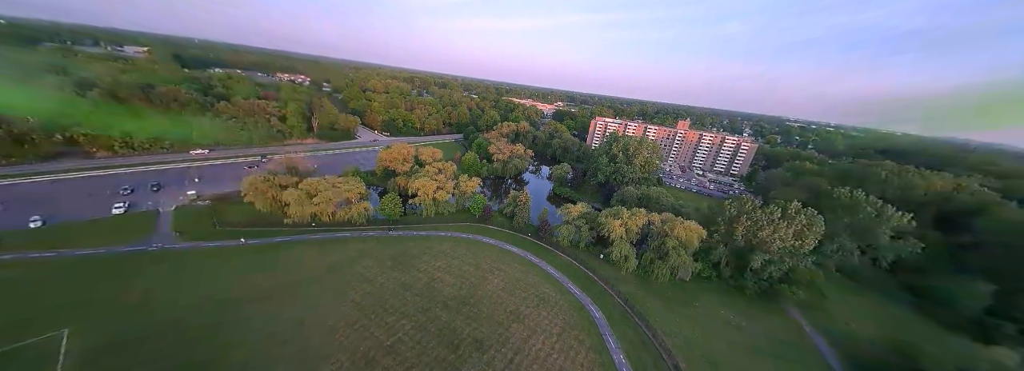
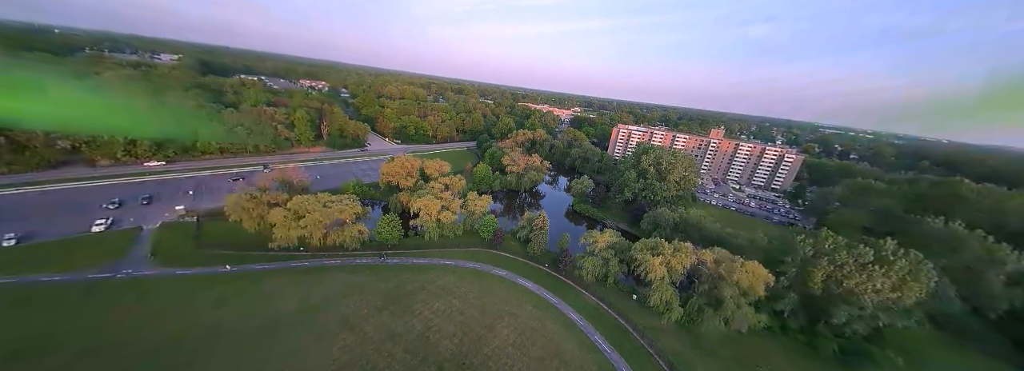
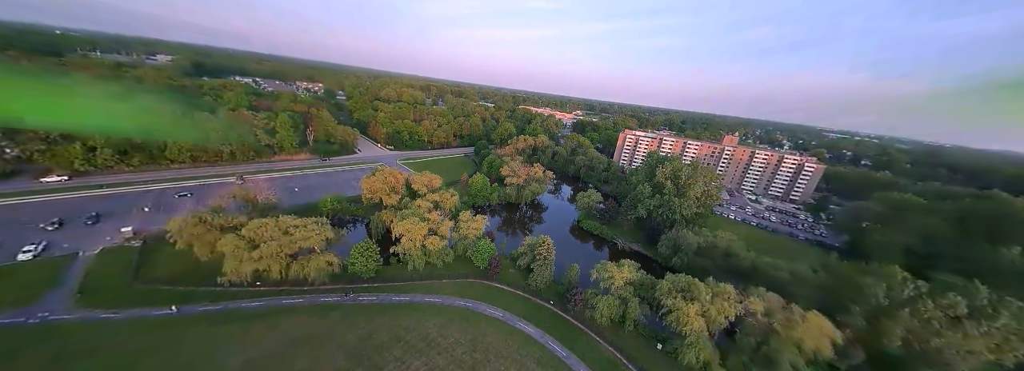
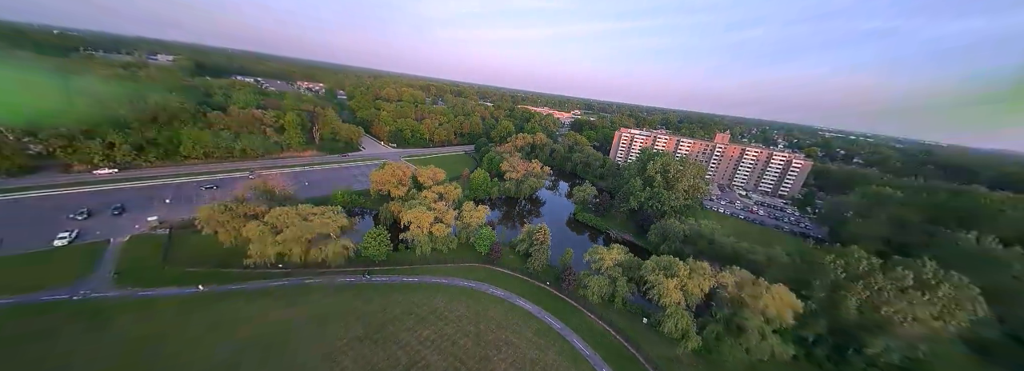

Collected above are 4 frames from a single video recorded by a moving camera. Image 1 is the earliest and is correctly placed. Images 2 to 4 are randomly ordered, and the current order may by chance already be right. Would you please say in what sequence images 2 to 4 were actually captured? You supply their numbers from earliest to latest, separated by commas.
2, 4, 3
